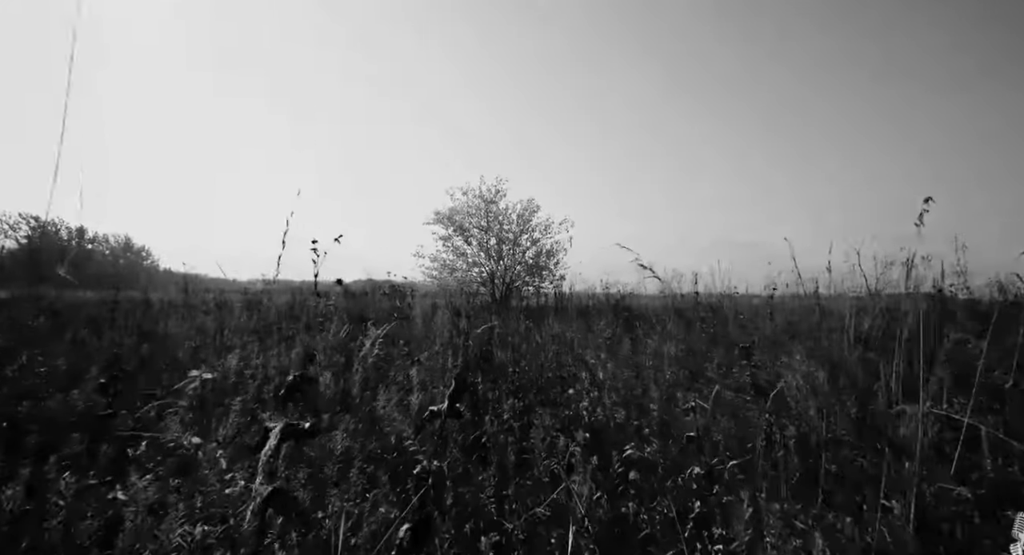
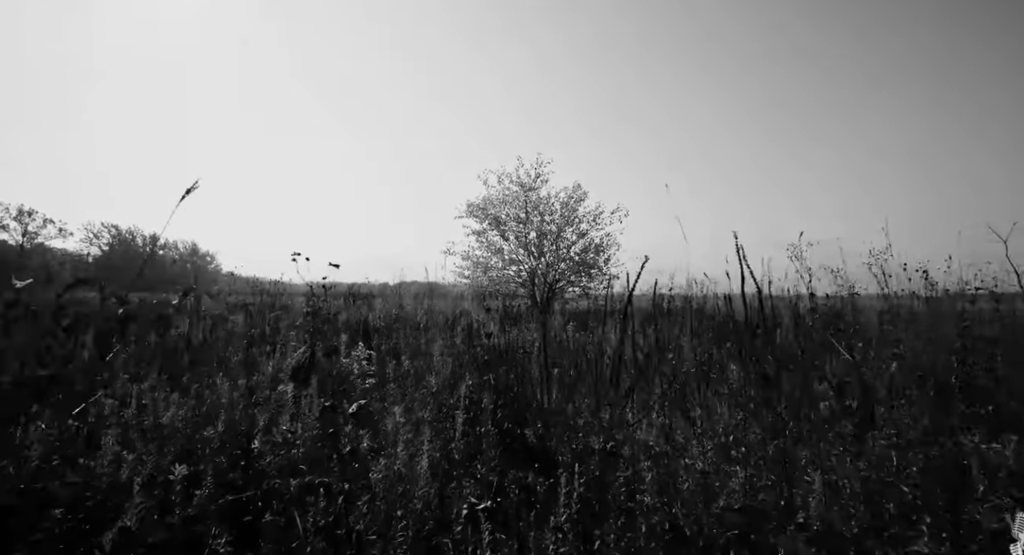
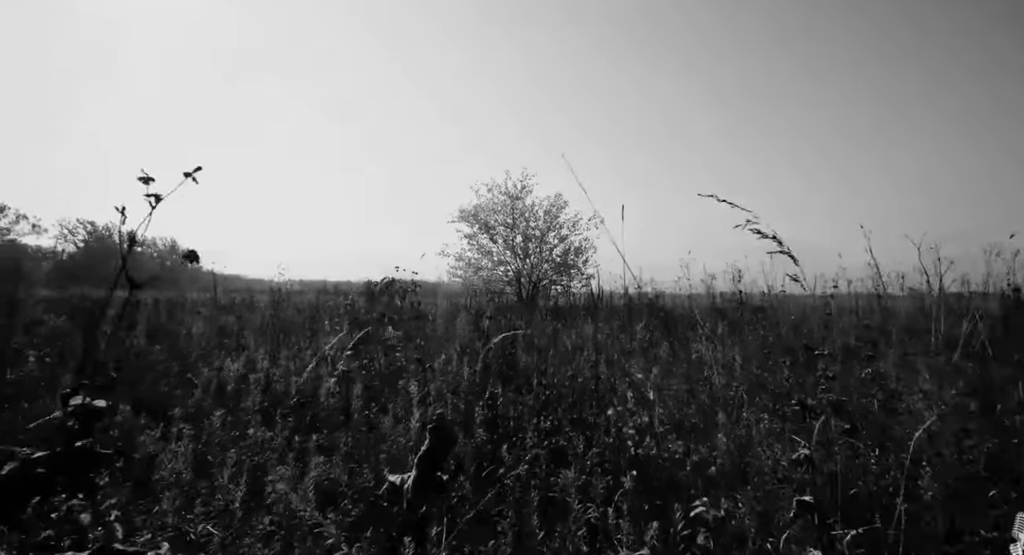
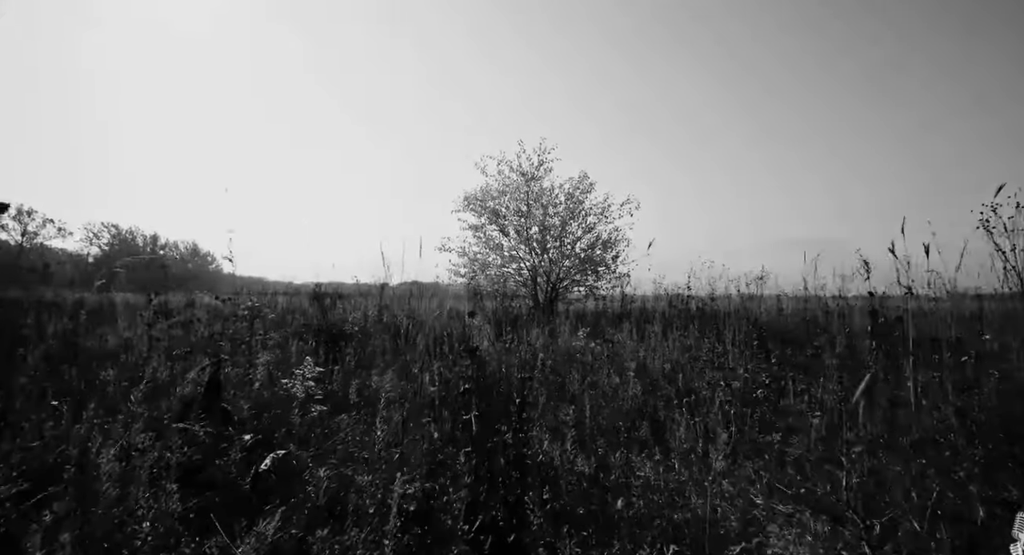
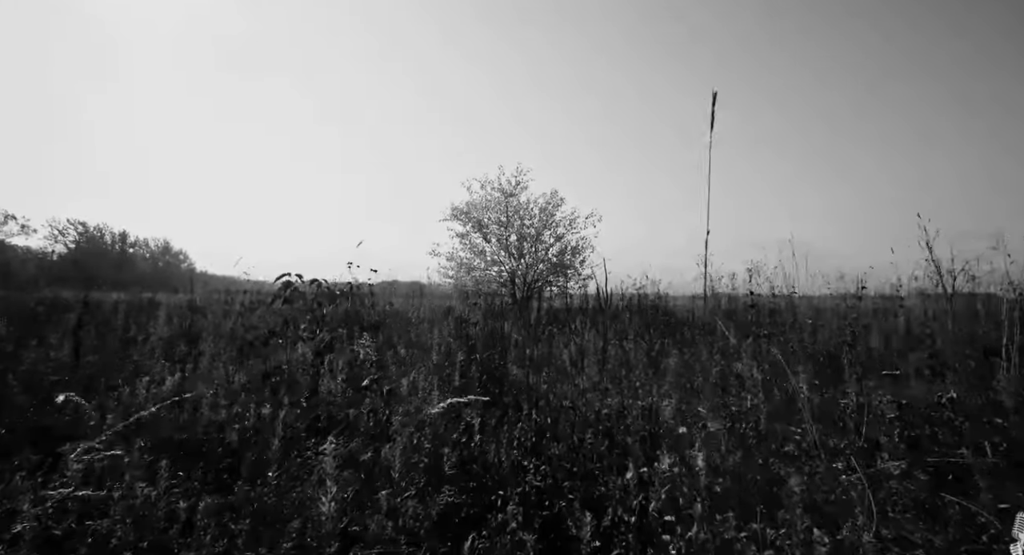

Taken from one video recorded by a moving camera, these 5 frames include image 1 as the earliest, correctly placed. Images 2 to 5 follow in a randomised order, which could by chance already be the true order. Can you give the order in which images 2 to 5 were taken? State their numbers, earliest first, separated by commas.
3, 5, 2, 4
